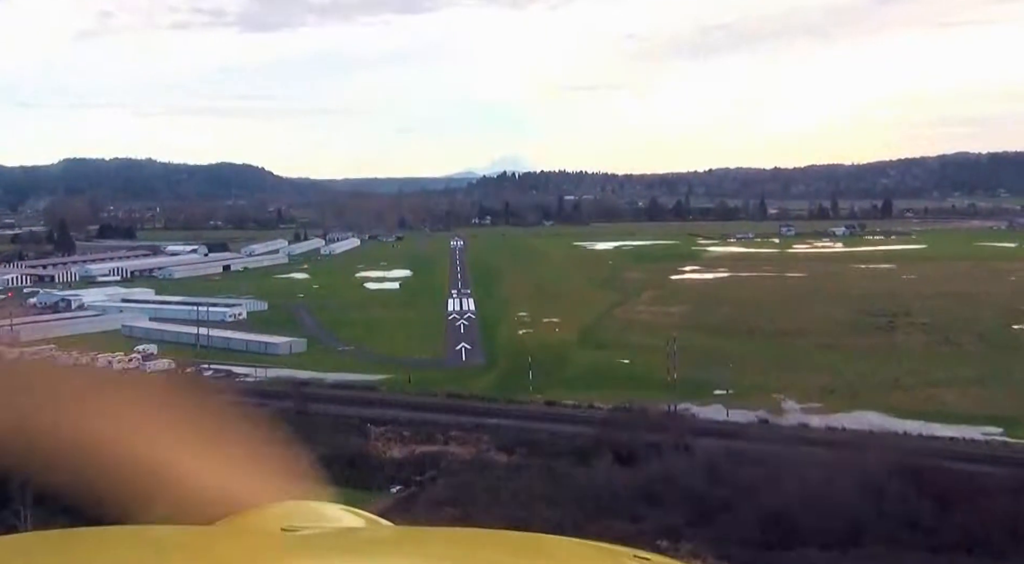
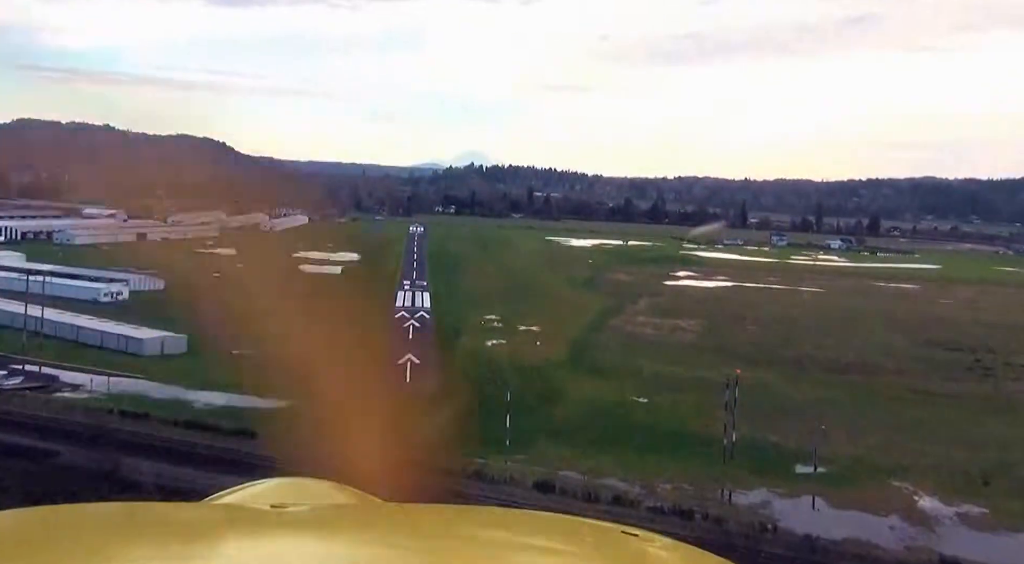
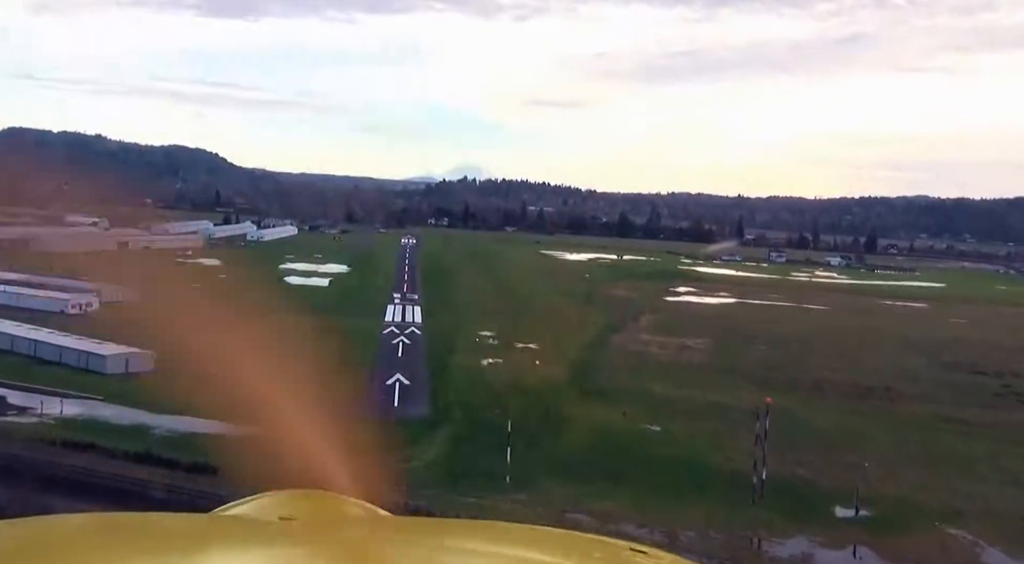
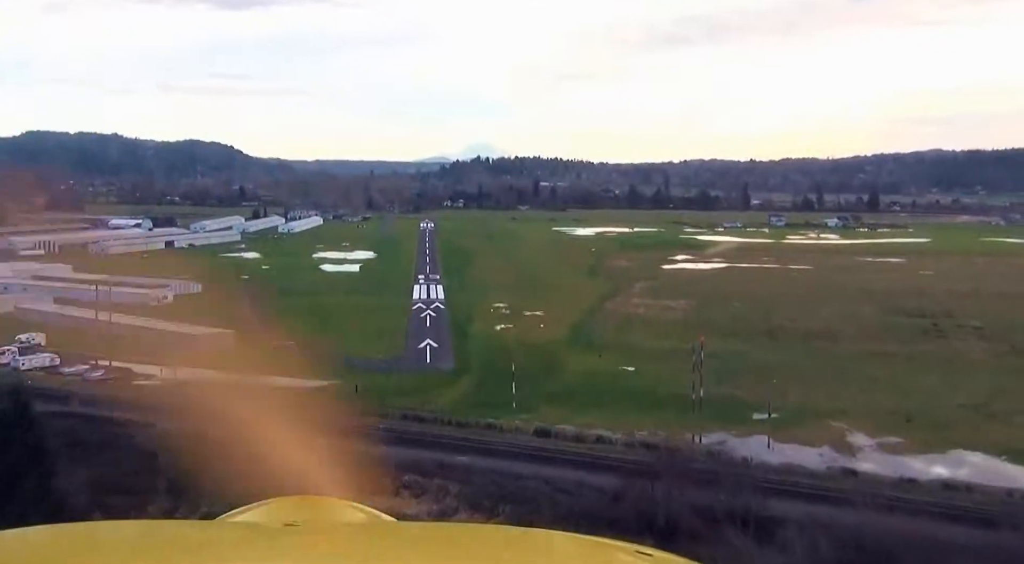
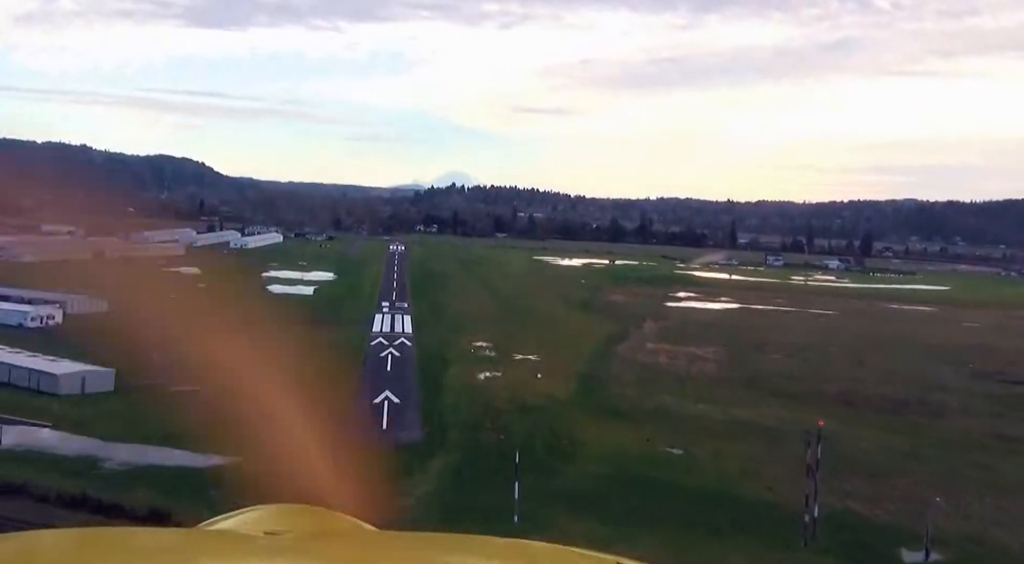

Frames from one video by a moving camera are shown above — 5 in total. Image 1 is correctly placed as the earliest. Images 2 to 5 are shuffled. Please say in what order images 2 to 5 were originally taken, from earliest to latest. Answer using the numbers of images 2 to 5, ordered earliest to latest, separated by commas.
4, 2, 3, 5
